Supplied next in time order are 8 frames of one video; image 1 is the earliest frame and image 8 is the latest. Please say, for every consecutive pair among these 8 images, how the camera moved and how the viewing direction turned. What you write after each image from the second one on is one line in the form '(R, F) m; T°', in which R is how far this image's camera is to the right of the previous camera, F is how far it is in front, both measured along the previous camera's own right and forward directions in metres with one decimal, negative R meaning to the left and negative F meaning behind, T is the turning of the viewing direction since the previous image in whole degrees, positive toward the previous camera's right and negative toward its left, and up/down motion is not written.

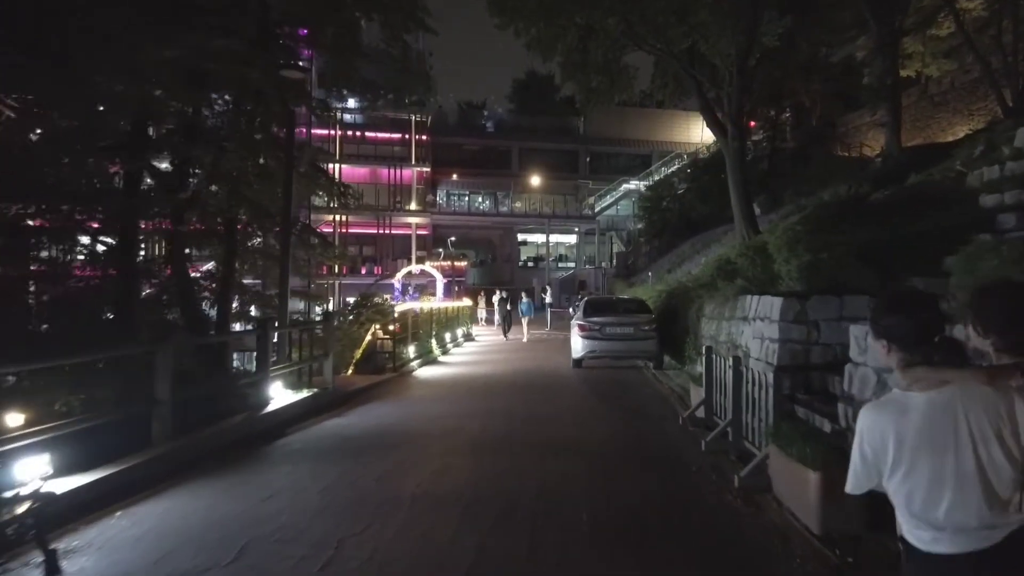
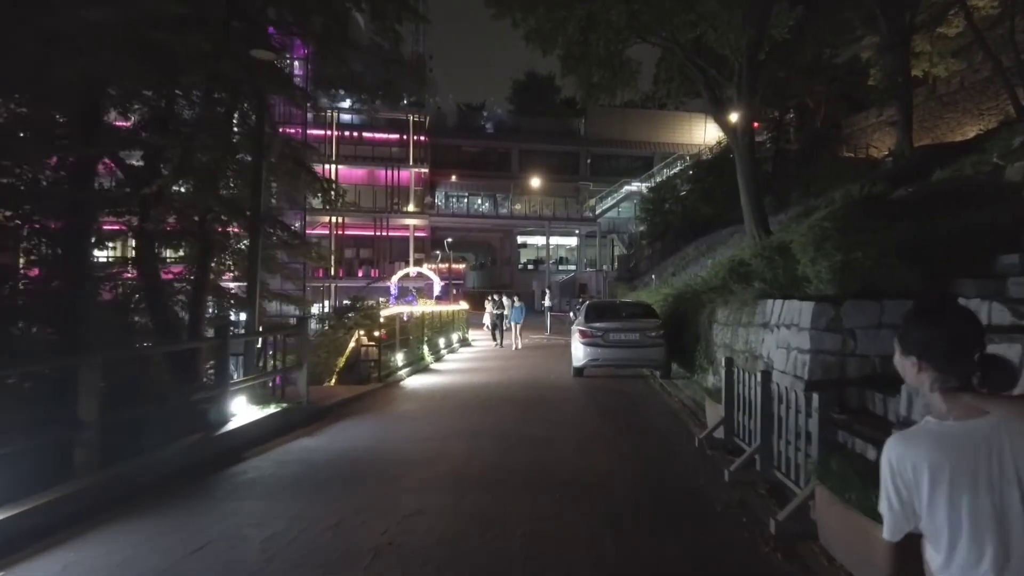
(+0.1, +1.2) m; 0°
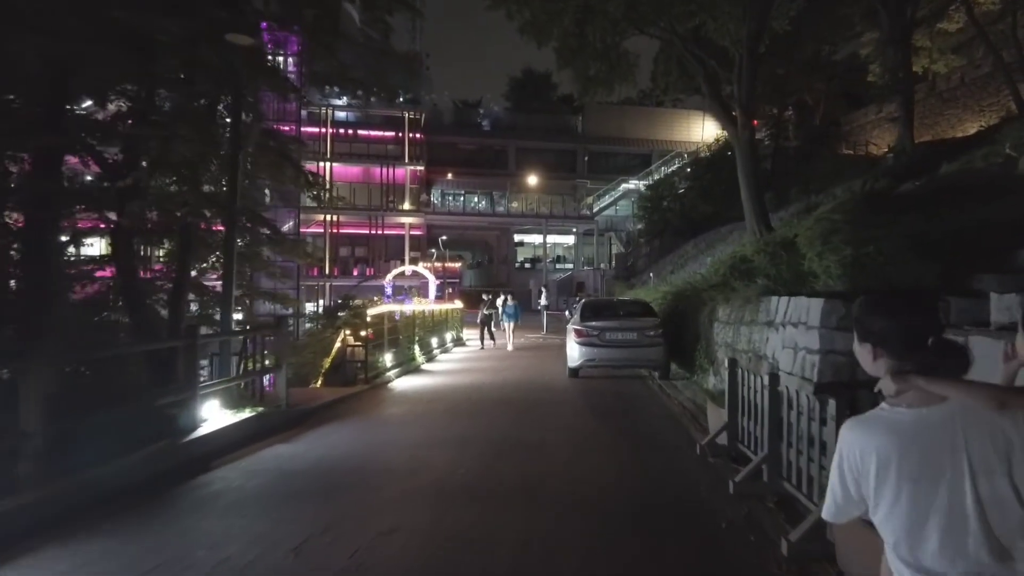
(+0.1, +0.5) m; 0°
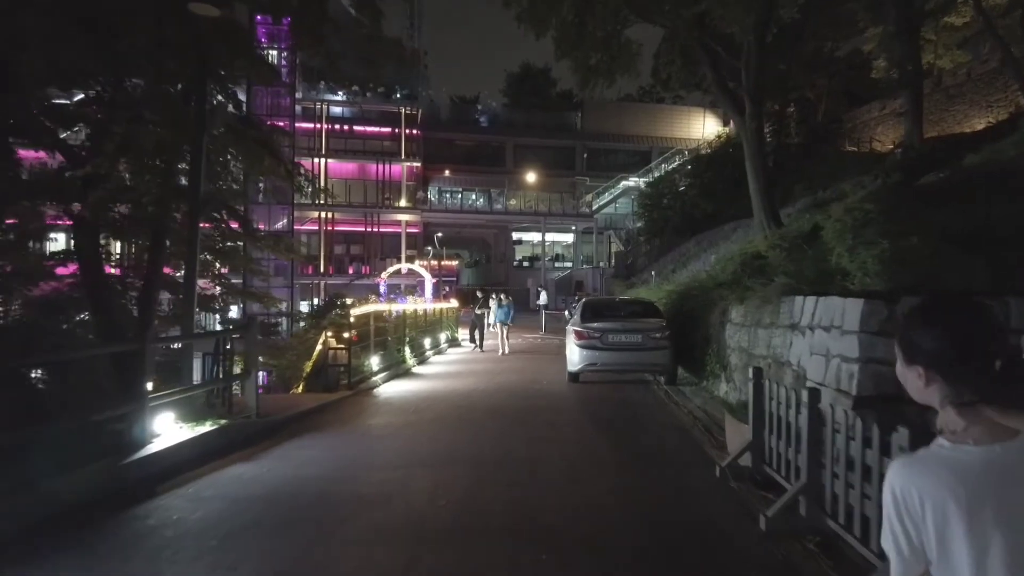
(+0.1, +1.0) m; 0°
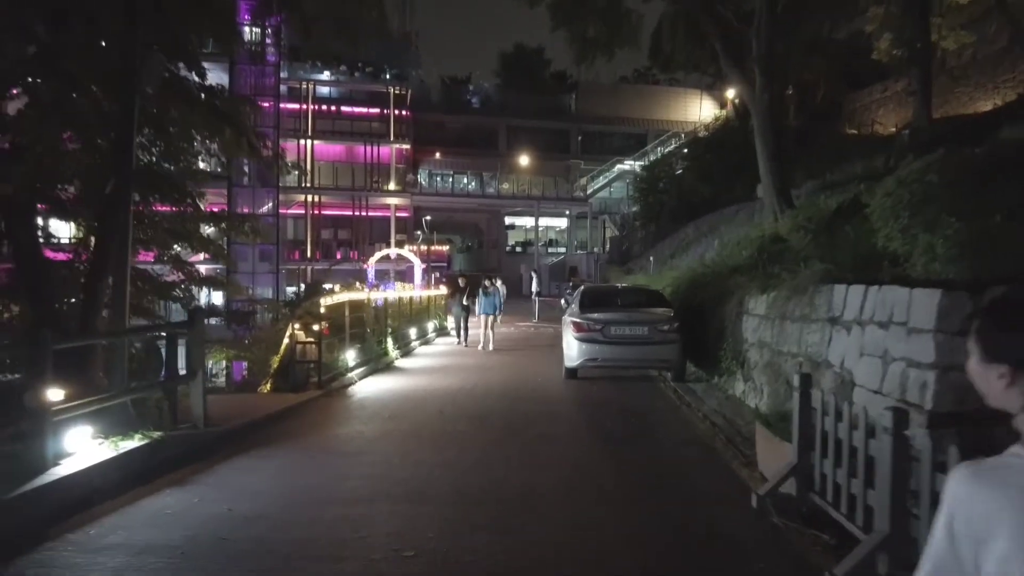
(0.0, +1.4) m; +1°
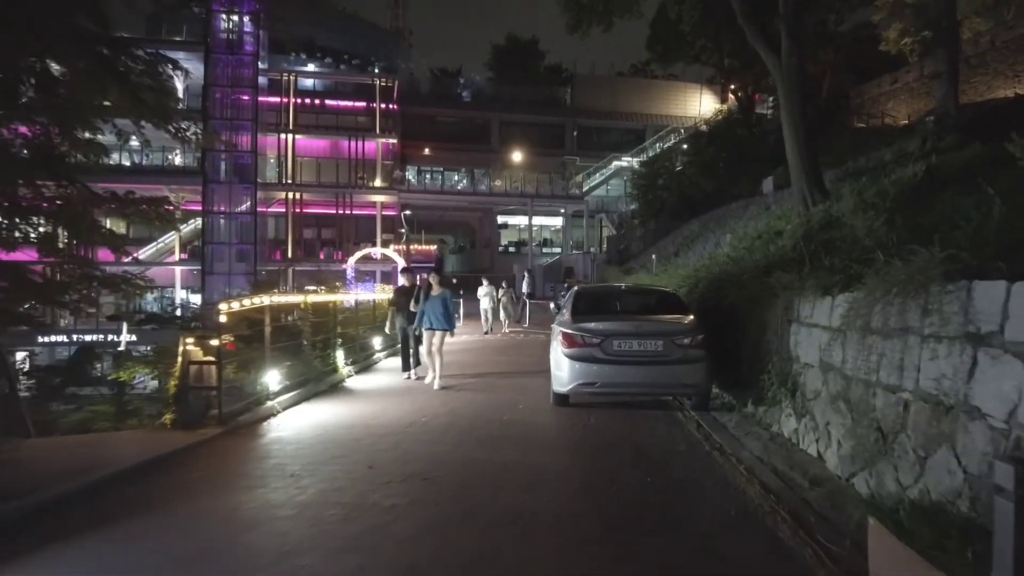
(+0.4, +2.8) m; 0°
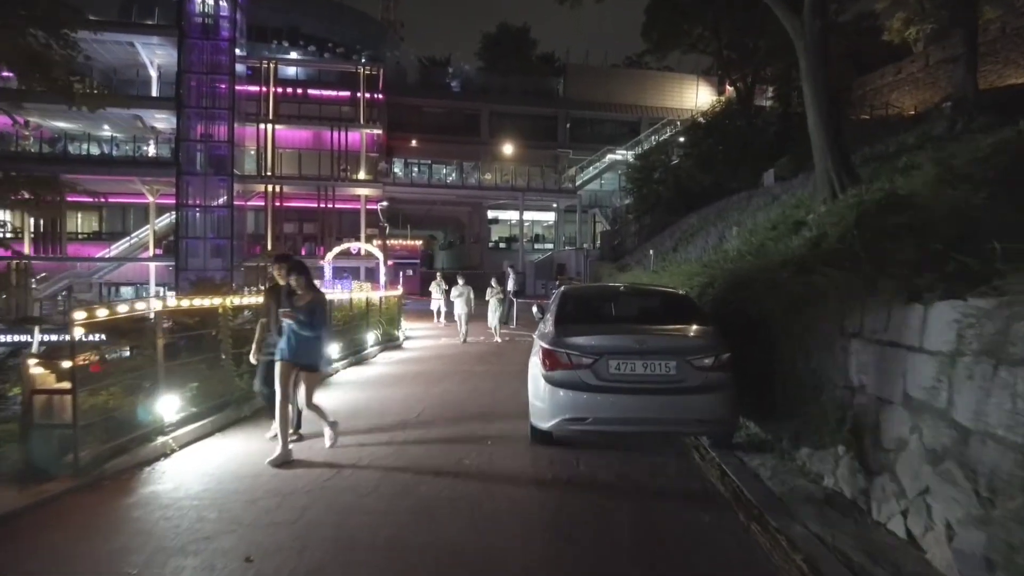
(+0.3, +2.2) m; +1°
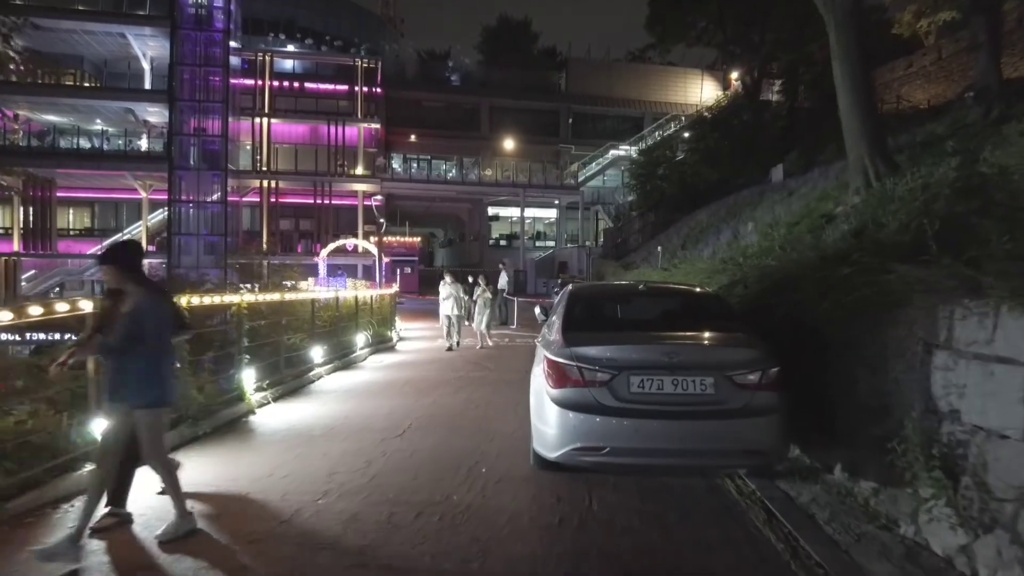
(0.0, +1.2) m; 0°
